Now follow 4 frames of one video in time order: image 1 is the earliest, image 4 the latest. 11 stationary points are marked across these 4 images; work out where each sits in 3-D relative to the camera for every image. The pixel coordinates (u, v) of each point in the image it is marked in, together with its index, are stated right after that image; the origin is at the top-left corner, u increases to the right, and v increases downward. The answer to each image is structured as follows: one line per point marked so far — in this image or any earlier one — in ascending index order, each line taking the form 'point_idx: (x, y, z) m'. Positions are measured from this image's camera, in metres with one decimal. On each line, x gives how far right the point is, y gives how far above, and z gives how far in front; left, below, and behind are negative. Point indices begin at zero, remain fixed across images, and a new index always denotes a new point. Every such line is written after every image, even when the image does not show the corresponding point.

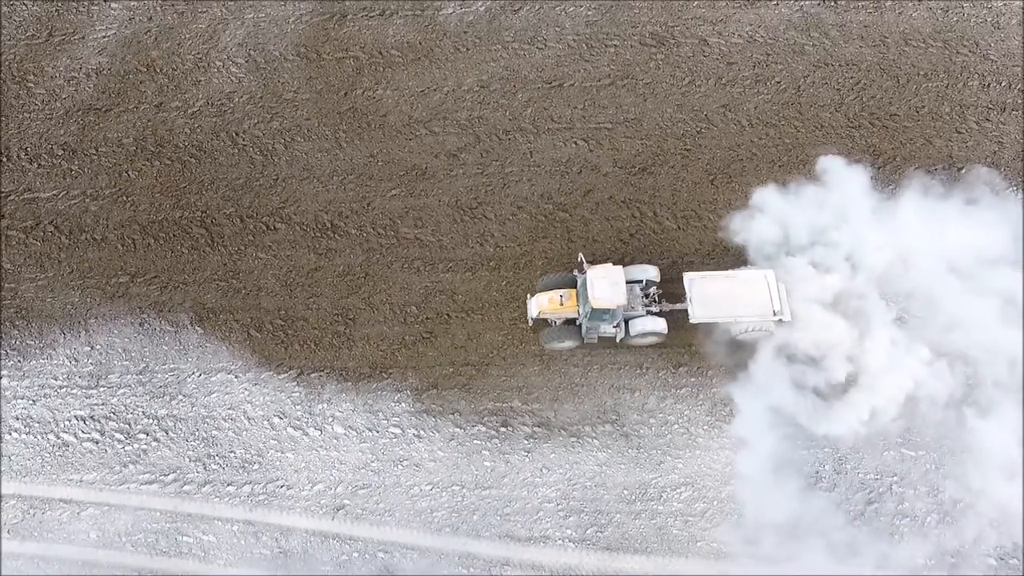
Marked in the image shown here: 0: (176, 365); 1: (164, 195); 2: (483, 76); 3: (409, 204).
0: (-5.2, -1.2, +9.5) m
1: (-5.9, +1.6, +10.4) m
2: (-0.5, +3.7, +10.7) m
3: (-1.7, +1.4, +10.0) m
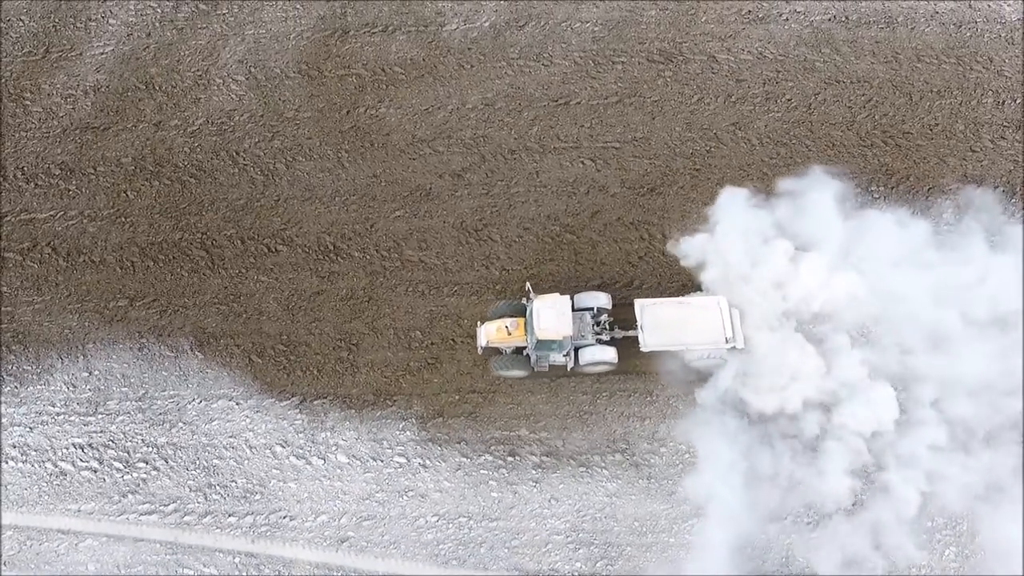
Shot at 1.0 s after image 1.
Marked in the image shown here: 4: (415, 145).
0: (-5.1, -1.6, +9.3) m
1: (-5.8, +1.2, +10.3) m
2: (-0.4, +3.3, +10.5) m
3: (-1.6, +1.0, +9.8) m
4: (-1.6, +2.4, +10.3) m
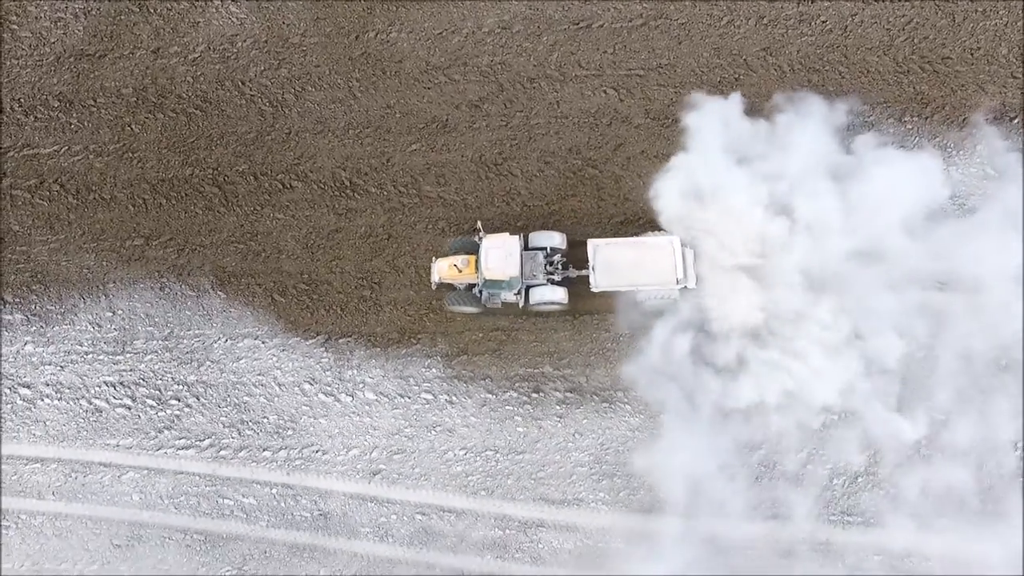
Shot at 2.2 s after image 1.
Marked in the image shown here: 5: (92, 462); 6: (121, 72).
0: (-4.8, -0.6, +9.4) m
1: (-5.5, +2.2, +9.9) m
2: (-0.1, +4.4, +9.9) m
3: (-1.3, +2.0, +9.6) m
4: (-1.3, +3.4, +9.8) m
5: (-6.3, -2.6, +9.2) m
6: (-6.5, +3.6, +10.2) m
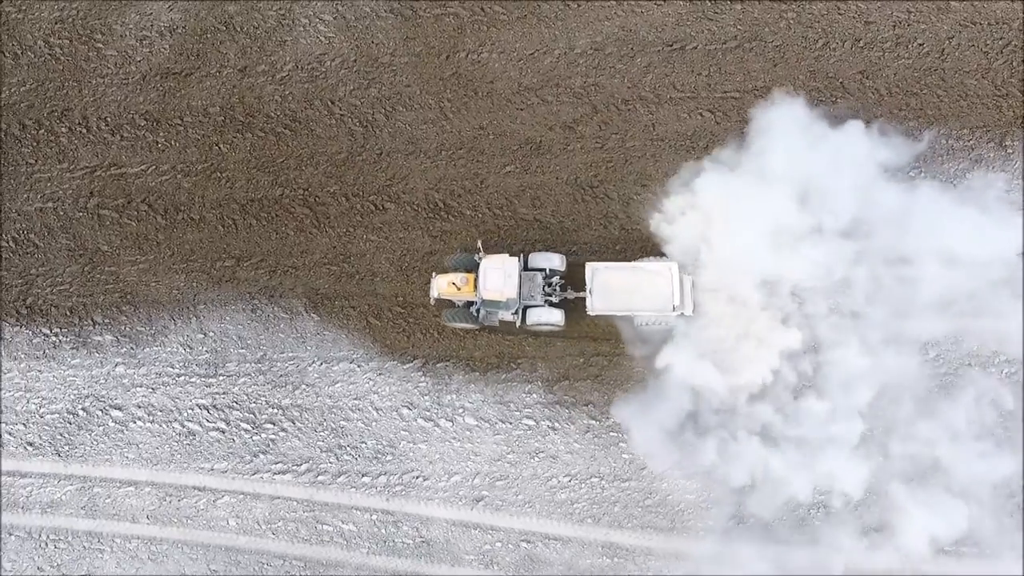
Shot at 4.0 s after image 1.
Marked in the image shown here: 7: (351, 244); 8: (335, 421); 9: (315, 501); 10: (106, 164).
0: (-3.3, -1.0, +9.3) m
1: (-4.0, +1.9, +9.9) m
2: (+1.4, +4.0, +9.8) m
3: (+0.2, +1.7, +9.5) m
4: (+0.2, +3.1, +9.7) m
5: (-4.8, -2.9, +9.1) m
6: (-5.0, +3.3, +10.1) m
7: (-2.5, +0.7, +9.5) m
8: (-2.6, -2.0, +9.0) m
9: (-2.8, -3.1, +8.9) m
10: (-6.6, +2.0, +10.0) m
